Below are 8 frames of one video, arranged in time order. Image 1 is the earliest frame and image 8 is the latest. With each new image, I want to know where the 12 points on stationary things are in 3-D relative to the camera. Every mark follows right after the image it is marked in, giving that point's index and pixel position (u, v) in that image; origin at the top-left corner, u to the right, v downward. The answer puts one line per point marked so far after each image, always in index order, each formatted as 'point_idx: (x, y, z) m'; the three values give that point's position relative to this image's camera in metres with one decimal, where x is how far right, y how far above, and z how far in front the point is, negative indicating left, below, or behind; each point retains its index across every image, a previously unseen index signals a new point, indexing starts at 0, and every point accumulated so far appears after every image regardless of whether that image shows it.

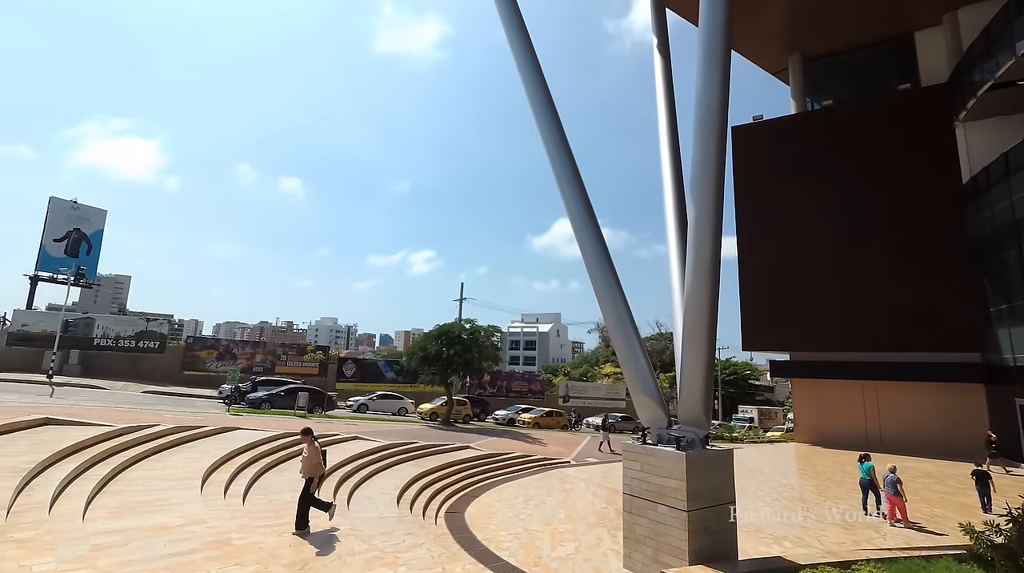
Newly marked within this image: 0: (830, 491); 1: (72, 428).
0: (+8.8, -5.6, +13.7) m
1: (-7.5, -2.4, +8.4) m
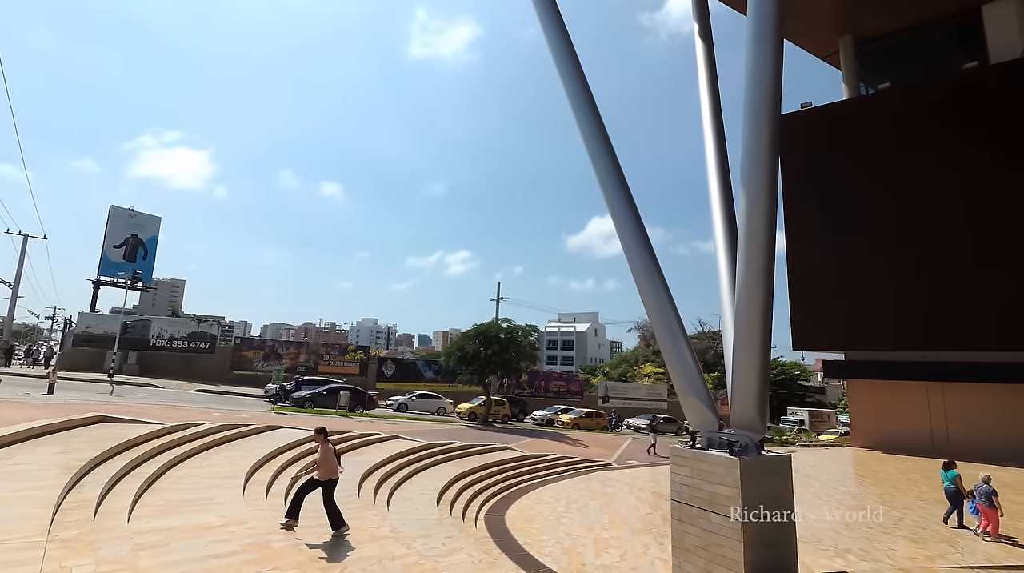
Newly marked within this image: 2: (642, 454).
0: (+9.8, -5.5, +12.7) m
1: (-6.8, -2.4, +8.7) m
2: (+4.9, -6.4, +18.7) m
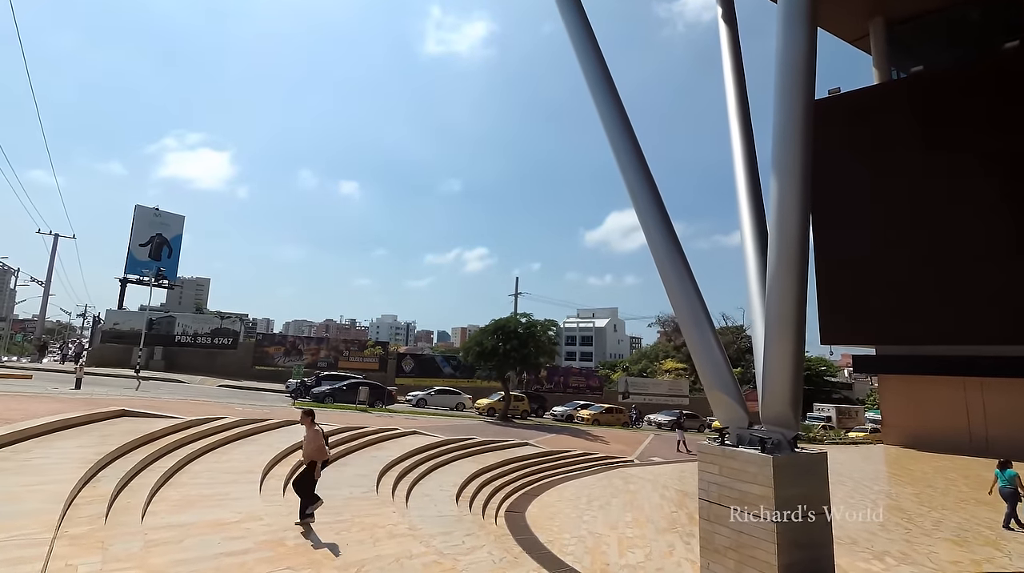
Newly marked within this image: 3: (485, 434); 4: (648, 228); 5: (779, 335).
0: (+10.3, -5.2, +12.2) m
1: (-6.4, -2.4, +8.7) m
2: (+5.7, -6.1, +18.4) m
3: (-0.9, -5.1, +17.2) m
4: (+2.3, +1.0, +8.4) m
5: (+3.8, -0.7, +7.1) m
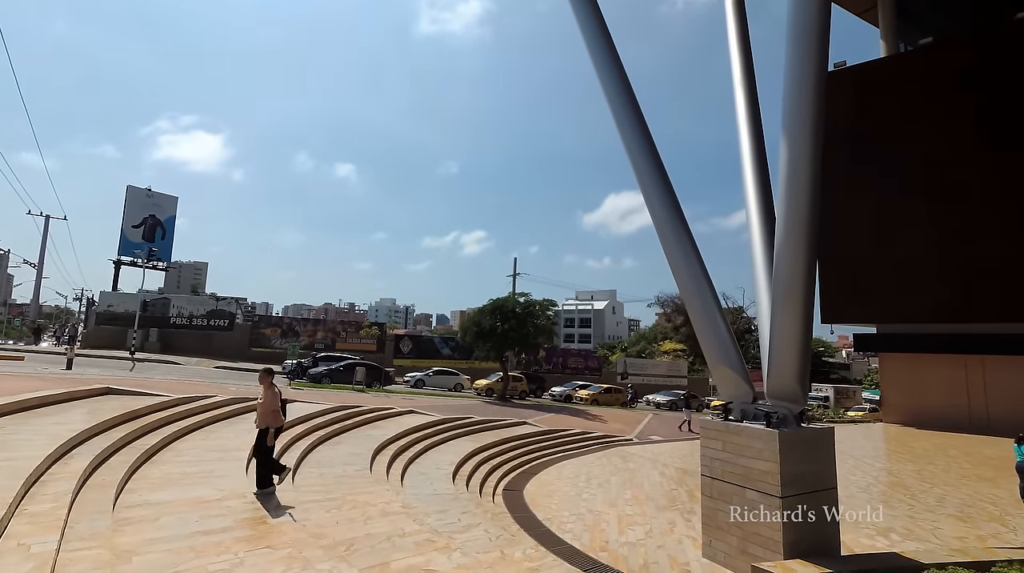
0: (+10.3, -4.6, +12.1) m
1: (-6.5, -1.9, +8.5) m
2: (+5.6, -5.3, +18.3) m
3: (-1.0, -4.4, +17.1) m
4: (+2.2, +1.4, +8.0) m
5: (+3.7, -0.3, +6.8) m
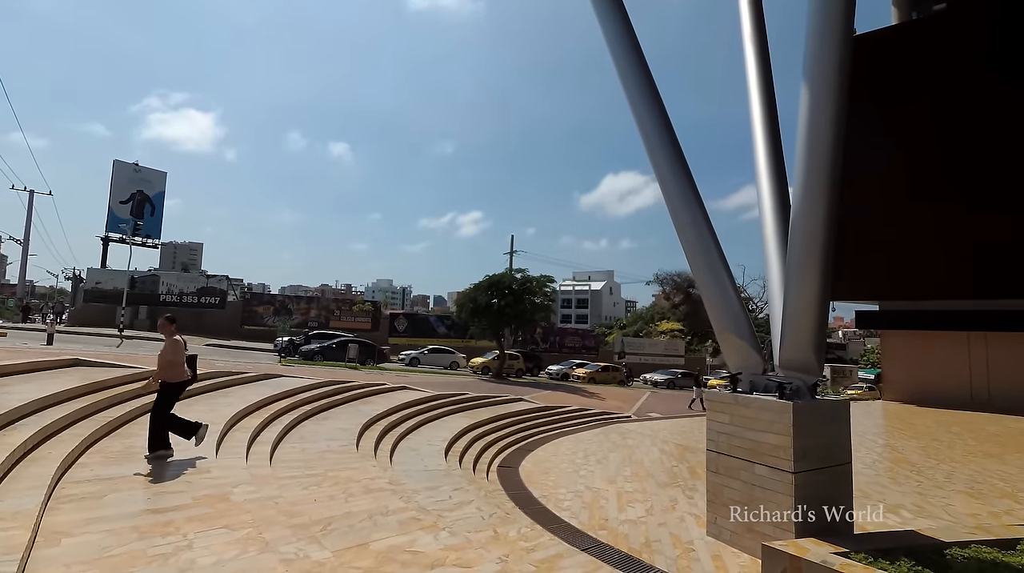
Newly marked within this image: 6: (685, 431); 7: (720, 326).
0: (+10.2, -4.0, +11.8) m
1: (-6.6, -1.4, +8.0) m
2: (+5.4, -4.4, +18.0) m
3: (-1.1, -3.5, +16.7) m
4: (+2.2, +2.0, +7.5) m
5: (+3.7, +0.2, +6.3) m
6: (+4.7, -3.9, +13.5) m
7: (+2.9, -0.5, +7.0) m
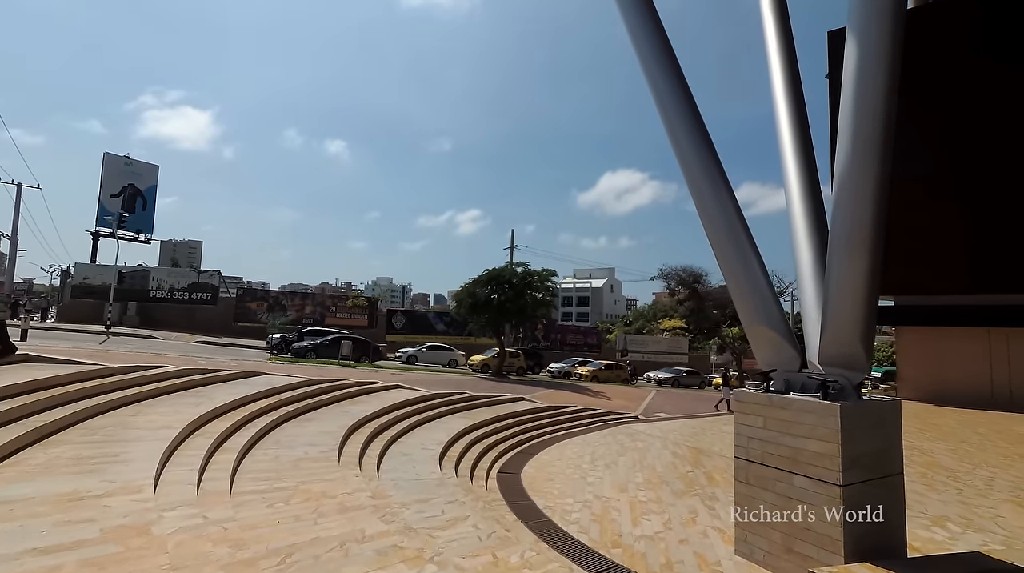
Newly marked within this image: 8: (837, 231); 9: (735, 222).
0: (+10.2, -3.8, +11.0) m
1: (-6.5, -1.2, +7.2) m
2: (+5.5, -4.2, +17.2) m
3: (-1.1, -3.3, +15.9) m
4: (+2.2, +2.1, +6.7) m
5: (+3.7, +0.4, +5.5) m
6: (+4.7, -3.7, +12.7) m
7: (+2.9, -0.4, +6.2) m
8: (+3.7, +0.7, +5.6) m
9: (+2.8, +0.8, +6.3) m
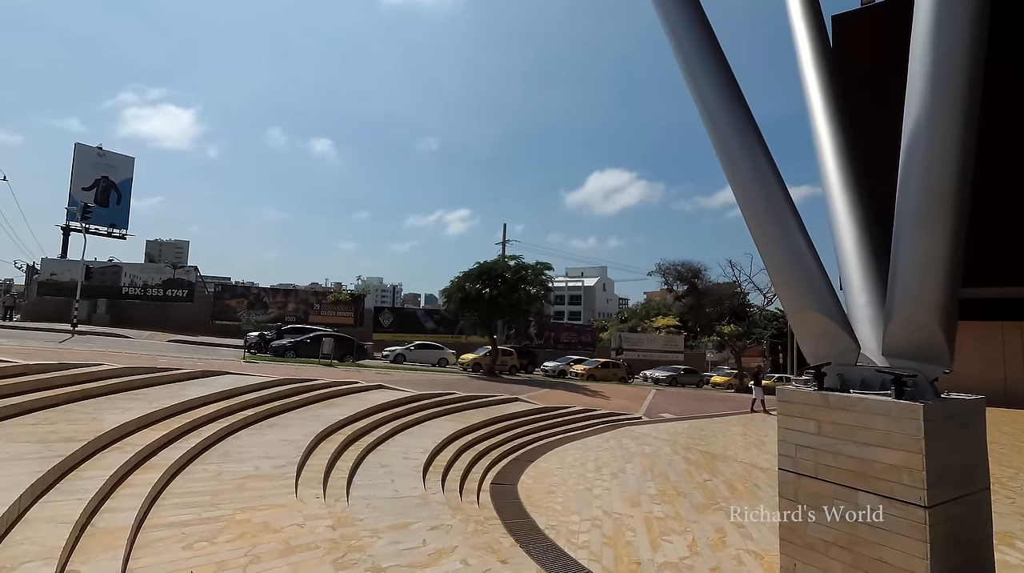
0: (+10.1, -3.5, +10.1) m
1: (-6.6, -1.0, +6.0) m
2: (+5.3, -3.9, +16.2) m
3: (-1.3, -3.1, +14.8) m
4: (+2.1, +2.4, +5.6) m
5: (+3.7, +0.6, +4.5) m
6: (+4.6, -3.5, +11.6) m
7: (+2.9, -0.1, +5.1) m
8: (+3.6, +0.9, +4.5) m
9: (+2.8, +1.1, +5.2) m
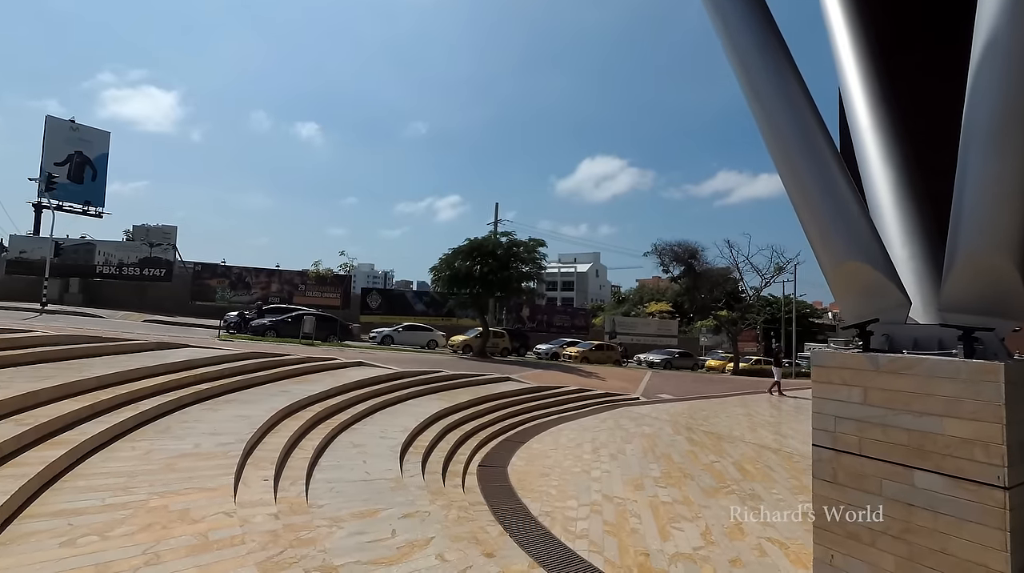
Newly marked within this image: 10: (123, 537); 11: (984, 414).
0: (+9.9, -2.9, +9.5) m
1: (-6.7, -0.4, +5.1) m
2: (+5.0, -3.2, +15.5) m
3: (-1.5, -2.3, +14.0) m
4: (+2.0, +2.9, +4.8) m
5: (+3.6, +1.1, +3.7) m
6: (+4.3, -2.9, +11.0) m
7: (+2.8, +0.3, +4.4) m
8: (+3.6, +1.4, +3.8) m
9: (+2.7, +1.5, +4.4) m
10: (-2.0, -1.3, +2.6) m
11: (+3.1, -0.8, +3.3) m
